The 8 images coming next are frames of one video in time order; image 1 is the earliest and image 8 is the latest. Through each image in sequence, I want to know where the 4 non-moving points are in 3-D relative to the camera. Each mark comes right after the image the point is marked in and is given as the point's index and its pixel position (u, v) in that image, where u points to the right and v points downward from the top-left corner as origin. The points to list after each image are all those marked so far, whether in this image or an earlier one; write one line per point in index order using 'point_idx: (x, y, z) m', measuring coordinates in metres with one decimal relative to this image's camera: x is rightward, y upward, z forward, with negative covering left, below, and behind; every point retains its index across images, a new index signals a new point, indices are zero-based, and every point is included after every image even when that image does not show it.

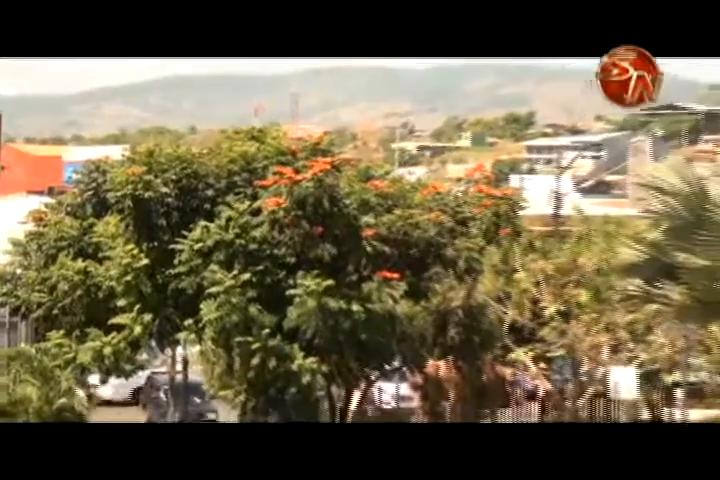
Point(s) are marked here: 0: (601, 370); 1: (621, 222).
0: (+0.9, -0.5, +2.8) m
1: (+1.0, +0.1, +2.8) m
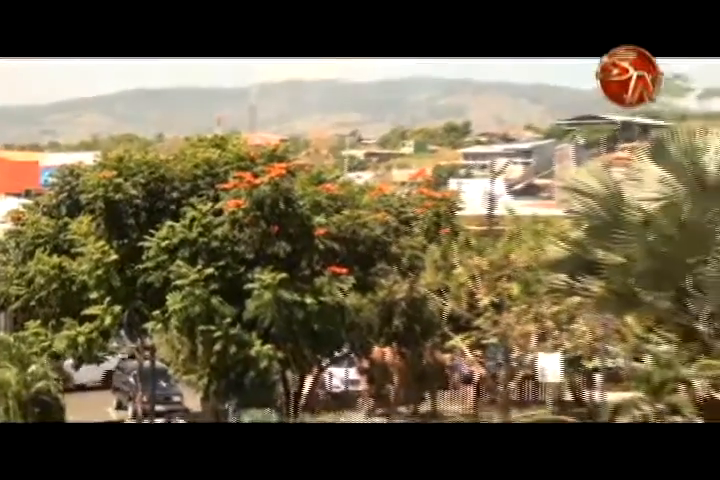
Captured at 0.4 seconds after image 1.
0: (+0.7, -0.5, +3.1) m
1: (+0.8, +0.1, +3.0) m
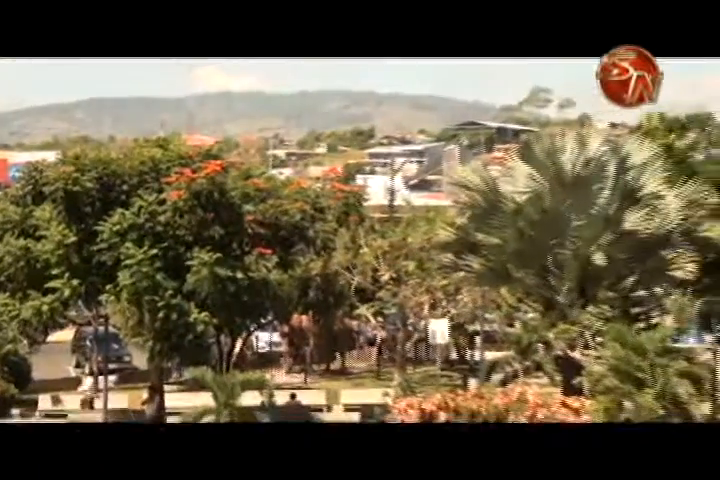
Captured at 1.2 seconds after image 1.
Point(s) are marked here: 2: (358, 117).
0: (+0.3, -0.4, +3.7) m
1: (+0.4, +0.1, +3.7) m
2: (0.0, +0.6, +3.6) m
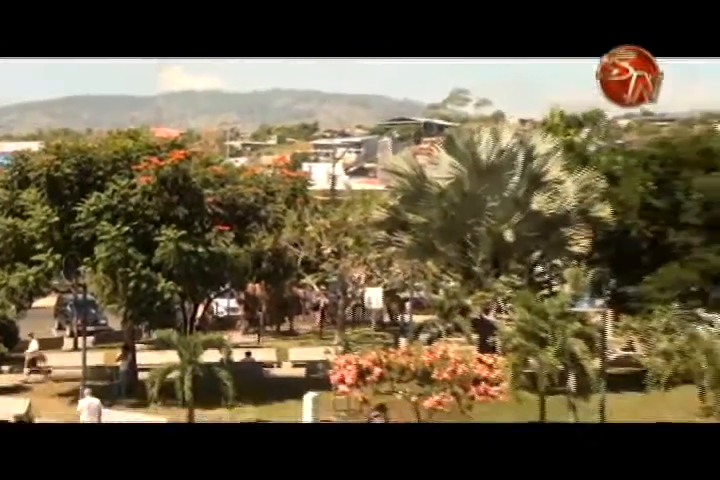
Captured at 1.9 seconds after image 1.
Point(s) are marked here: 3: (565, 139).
0: (0.0, -0.3, +4.3) m
1: (+0.1, +0.3, +4.3) m
2: (-0.3, +0.7, +4.2) m
3: (+1.2, +0.6, +4.2) m
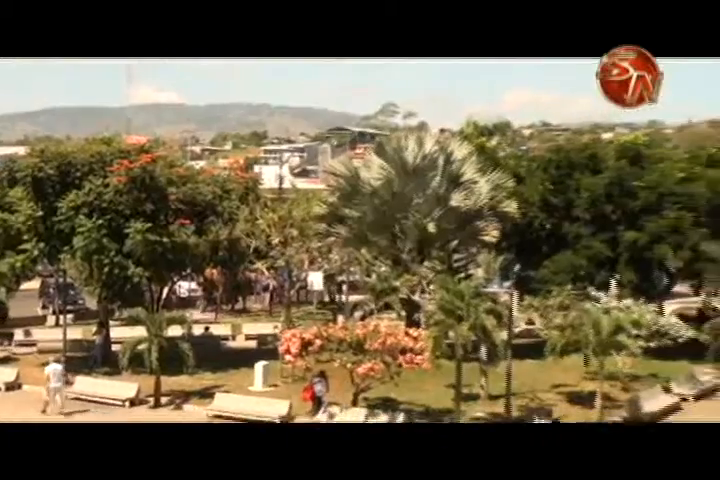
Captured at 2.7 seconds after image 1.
0: (-0.4, -0.2, +5.0) m
1: (-0.3, +0.3, +5.0) m
2: (-0.7, +0.8, +4.9) m
3: (+0.8, +0.7, +5.0) m
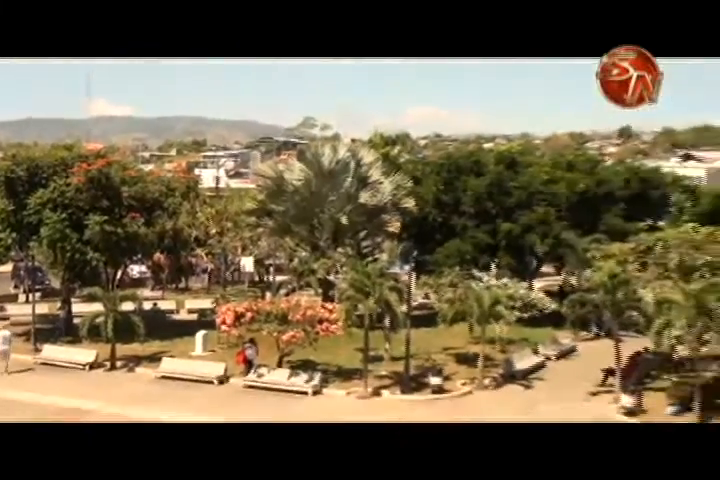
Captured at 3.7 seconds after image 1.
0: (-1.0, -0.2, +6.0) m
1: (-1.0, +0.4, +6.0) m
2: (-1.3, +0.9, +5.9) m
3: (+0.2, +0.7, +6.1) m
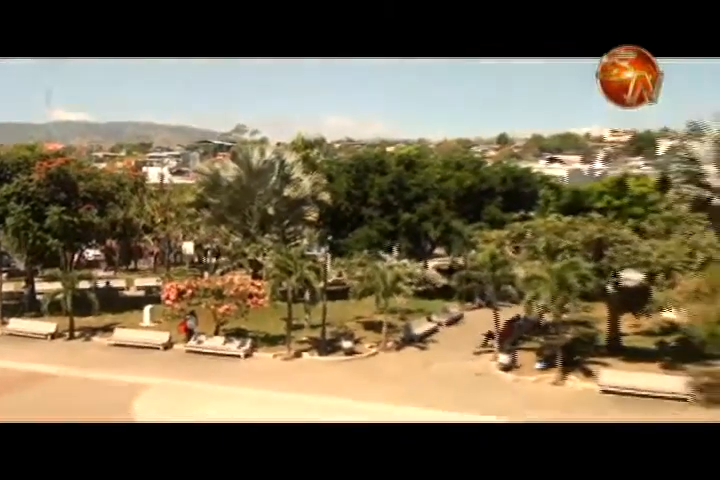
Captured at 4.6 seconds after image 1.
0: (-1.8, 0.0, +7.1) m
1: (-1.7, +0.5, +7.1) m
2: (-2.1, +1.0, +6.9) m
3: (-0.6, +0.9, +7.3) m
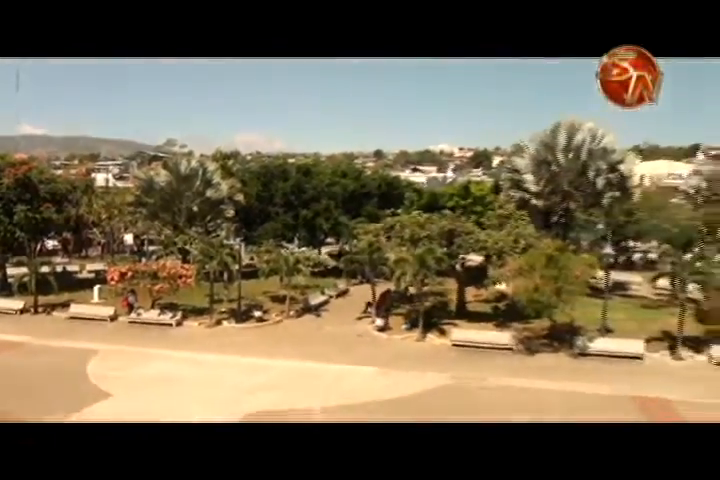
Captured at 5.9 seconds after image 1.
0: (-2.9, +0.1, +8.8) m
1: (-2.8, +0.6, +8.8) m
2: (-3.2, +1.1, +8.5) m
3: (-1.8, +1.0, +9.2) m
